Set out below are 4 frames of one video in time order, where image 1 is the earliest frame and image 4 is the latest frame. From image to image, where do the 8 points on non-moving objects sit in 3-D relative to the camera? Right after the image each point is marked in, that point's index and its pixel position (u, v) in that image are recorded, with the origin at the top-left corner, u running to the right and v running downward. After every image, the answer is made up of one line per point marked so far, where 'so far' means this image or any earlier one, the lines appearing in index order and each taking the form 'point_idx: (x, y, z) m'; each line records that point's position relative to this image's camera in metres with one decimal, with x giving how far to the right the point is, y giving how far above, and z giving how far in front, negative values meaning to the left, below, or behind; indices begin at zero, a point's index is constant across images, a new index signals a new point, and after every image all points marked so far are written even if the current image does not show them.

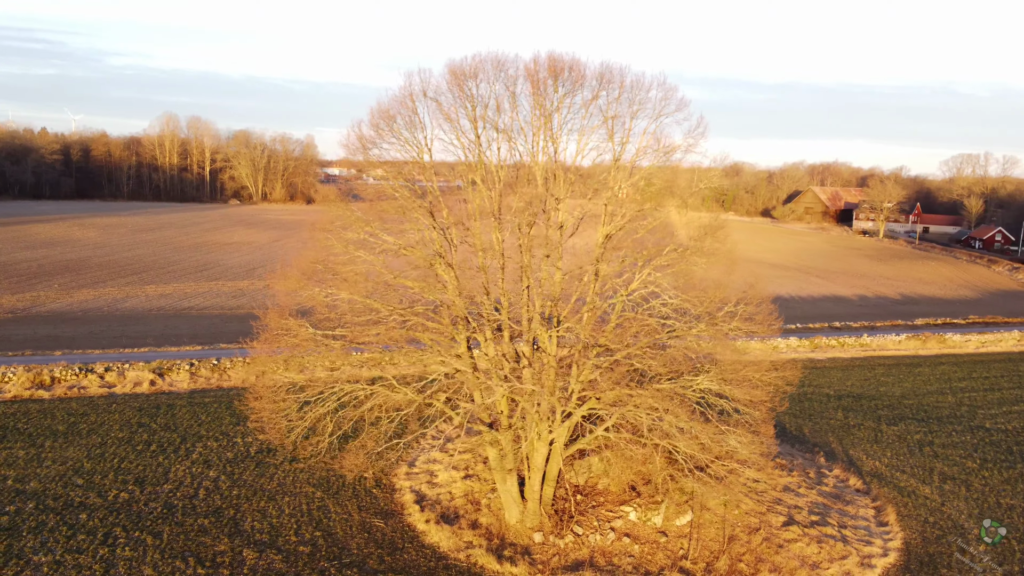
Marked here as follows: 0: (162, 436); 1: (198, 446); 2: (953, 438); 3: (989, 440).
0: (-10.9, -4.6, +19.5) m
1: (-9.1, -4.6, +18.3) m
2: (+14.0, -4.8, +20.0) m
3: (+15.0, -4.8, +19.7) m
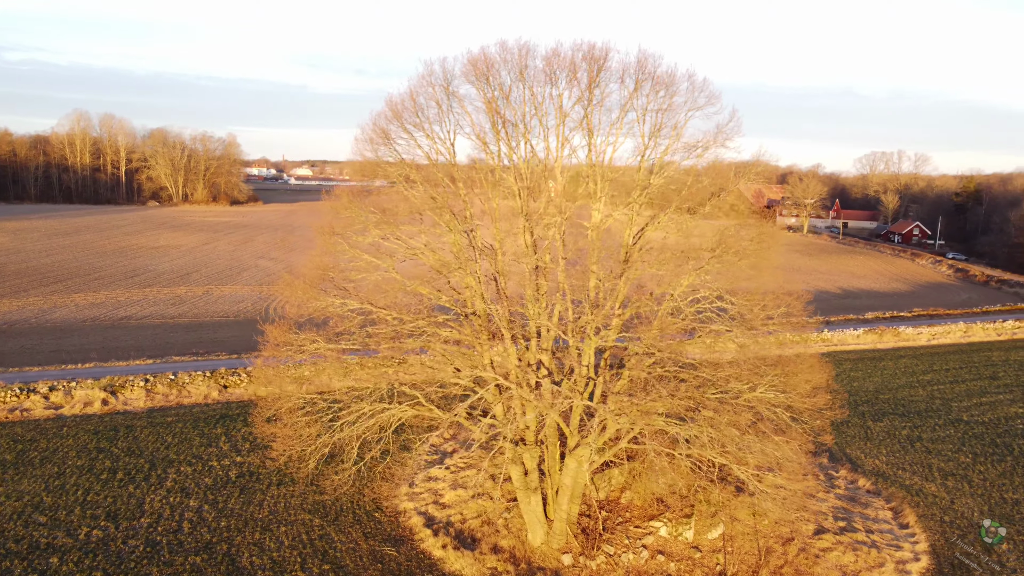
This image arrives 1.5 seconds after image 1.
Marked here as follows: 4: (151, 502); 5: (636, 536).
0: (-11.0, -5.0, +17.9) m
1: (-9.1, -5.0, +16.8) m
2: (+13.8, -4.7, +20.4) m
3: (+14.8, -4.7, +20.2) m
4: (-8.4, -5.0, +14.7) m
5: (+2.3, -4.6, +11.6) m
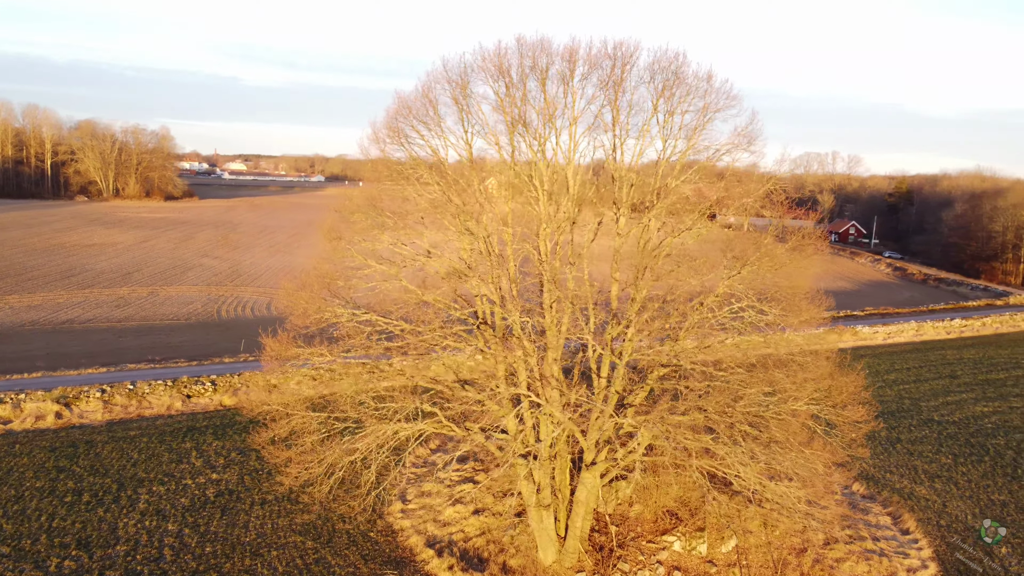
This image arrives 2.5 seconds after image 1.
0: (-11.2, -5.2, +16.7) m
1: (-9.3, -5.2, +15.7) m
2: (+13.4, -4.8, +20.9) m
3: (+14.4, -4.8, +20.8) m
4: (-8.4, -5.2, +13.7) m
5: (+2.5, -4.8, +11.3) m
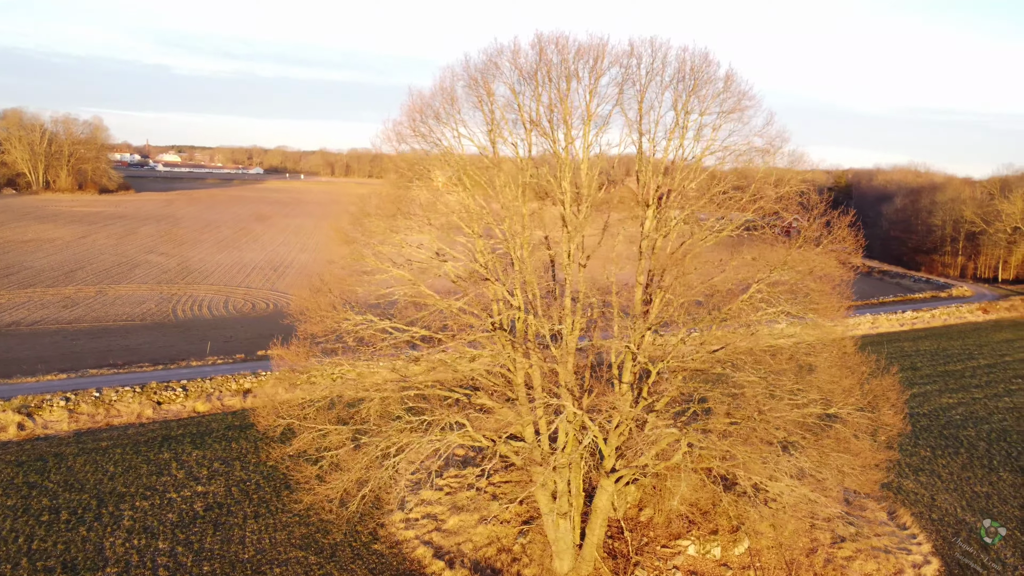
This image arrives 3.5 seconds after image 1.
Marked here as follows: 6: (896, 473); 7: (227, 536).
0: (-11.2, -5.3, +15.8) m
1: (-9.3, -5.3, +15.0) m
2: (+13.1, -4.8, +21.5) m
3: (+14.0, -4.8, +21.5) m
4: (-8.3, -5.4, +13.0) m
5: (+2.8, -4.9, +11.4) m
6: (+10.3, -5.0, +16.7) m
7: (-6.2, -5.4, +13.5) m
